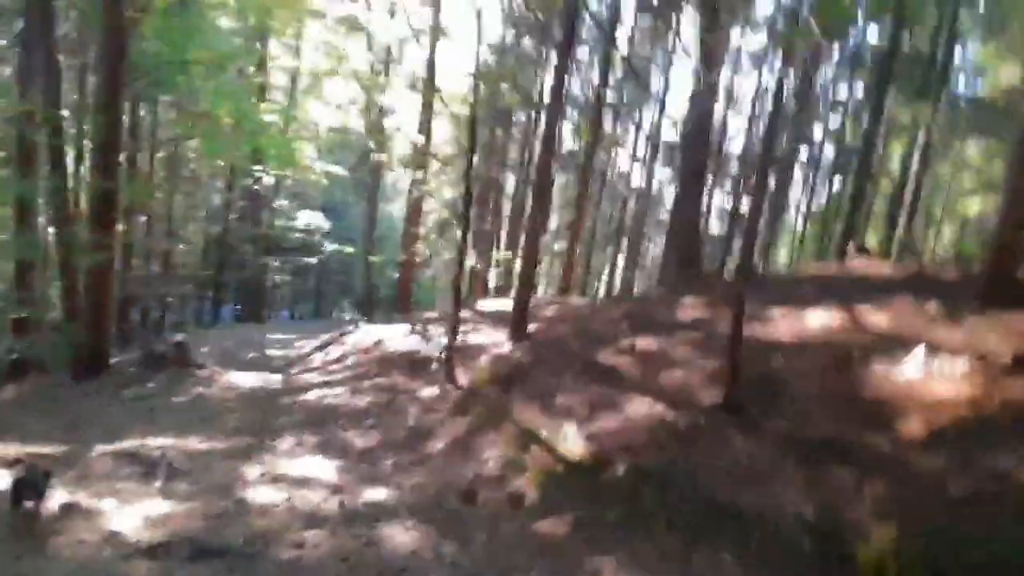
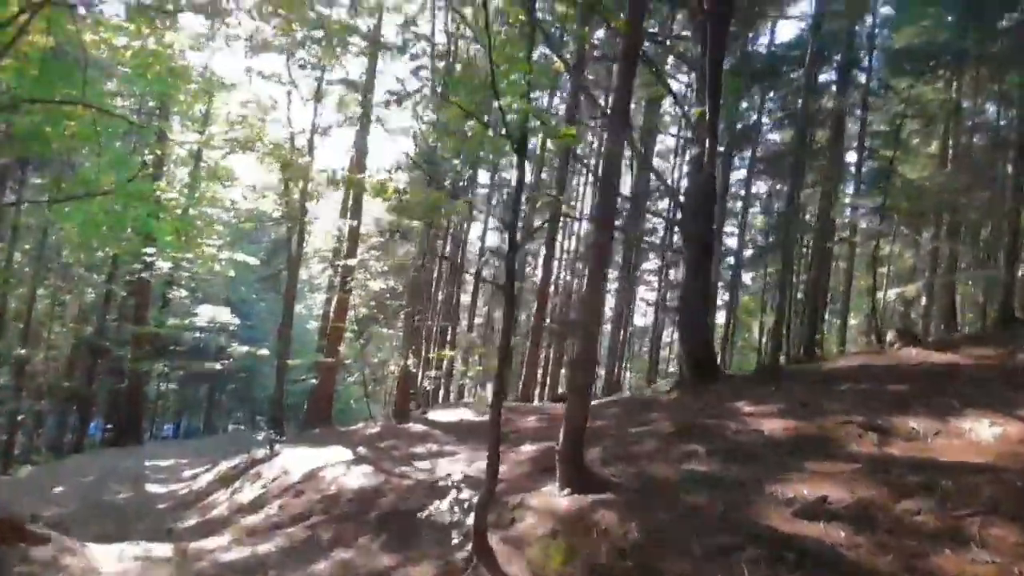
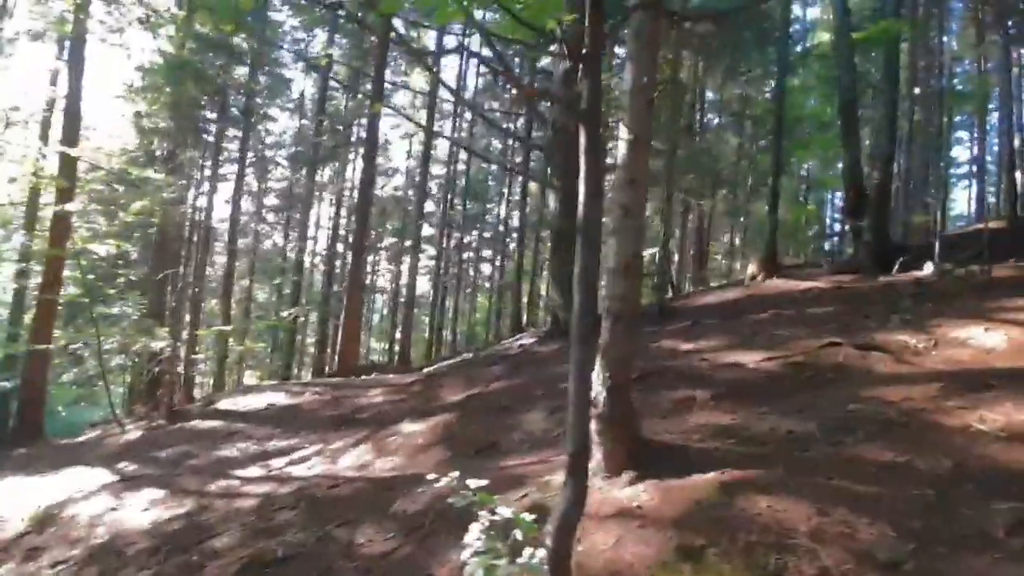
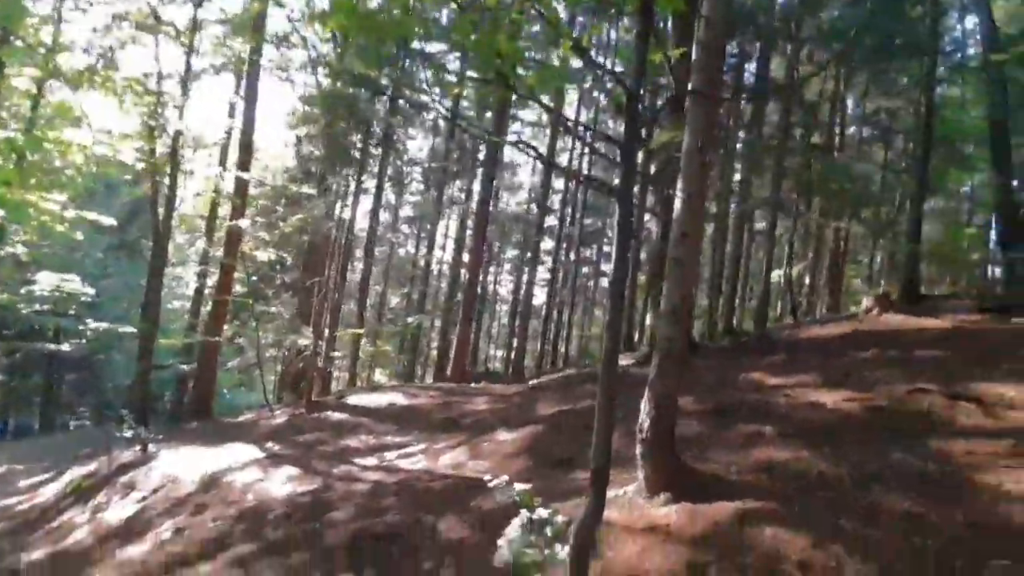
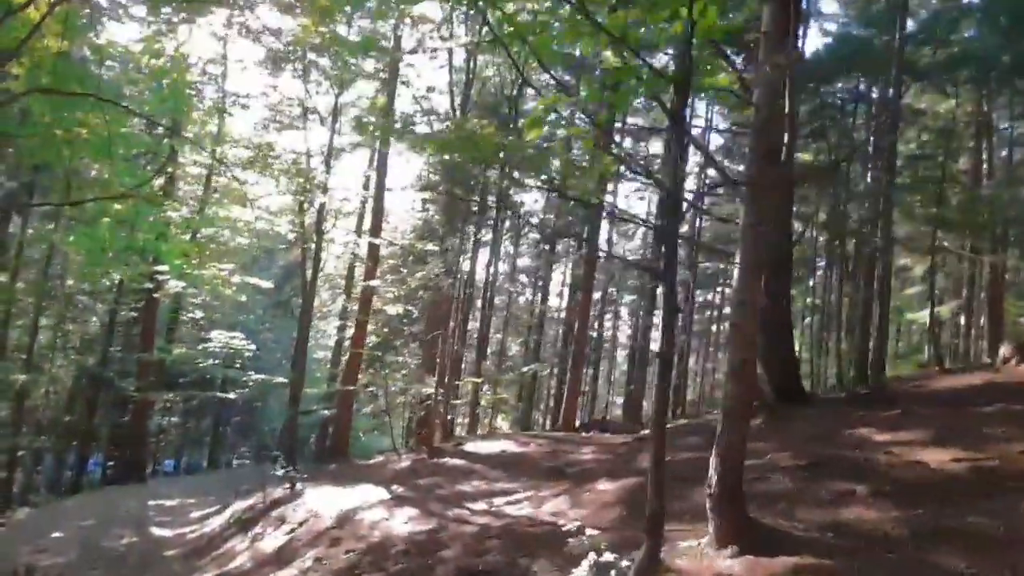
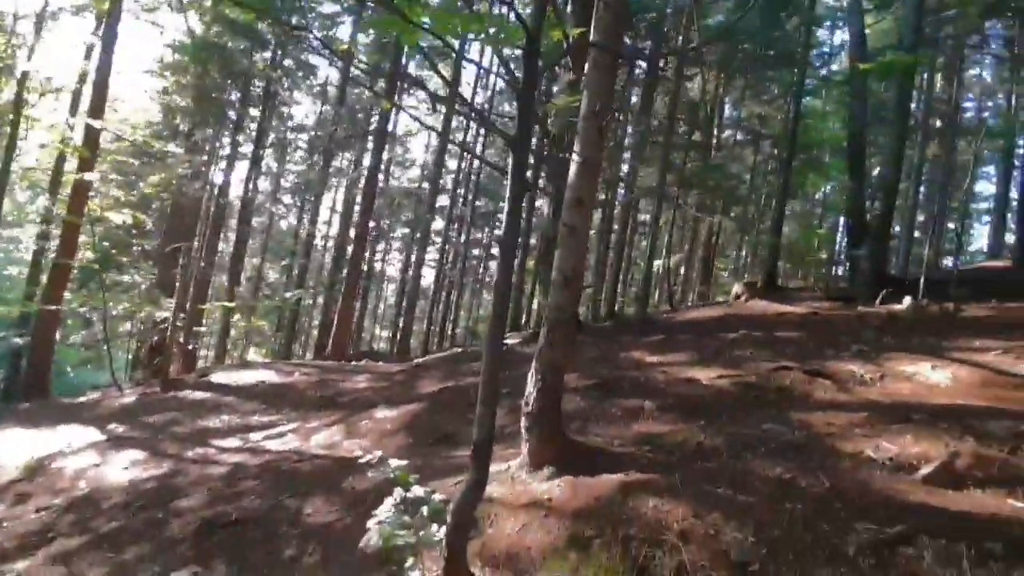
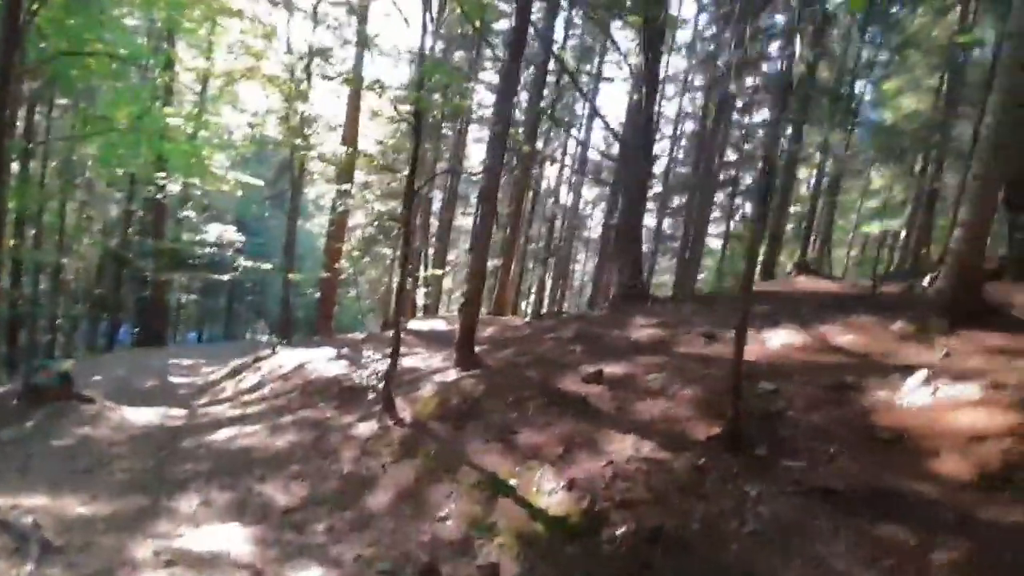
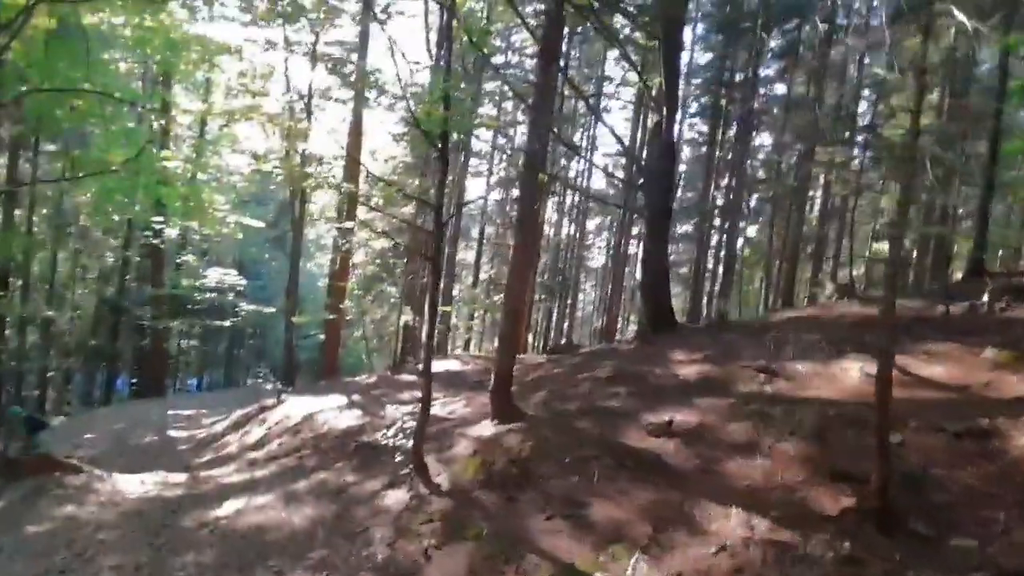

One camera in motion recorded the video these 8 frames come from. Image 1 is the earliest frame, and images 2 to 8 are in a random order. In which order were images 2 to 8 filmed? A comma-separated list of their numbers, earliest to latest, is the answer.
7, 8, 2, 5, 4, 6, 3
